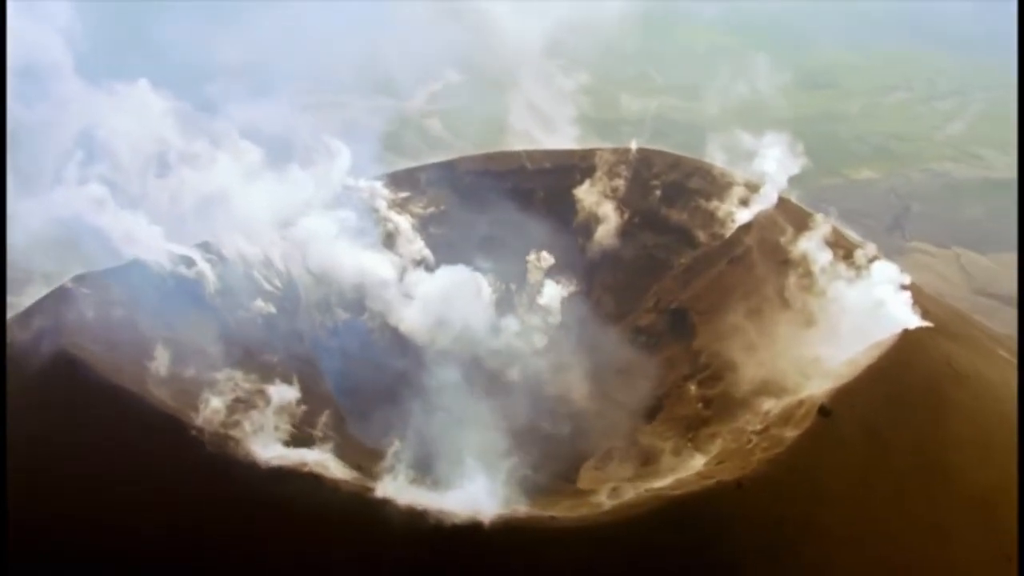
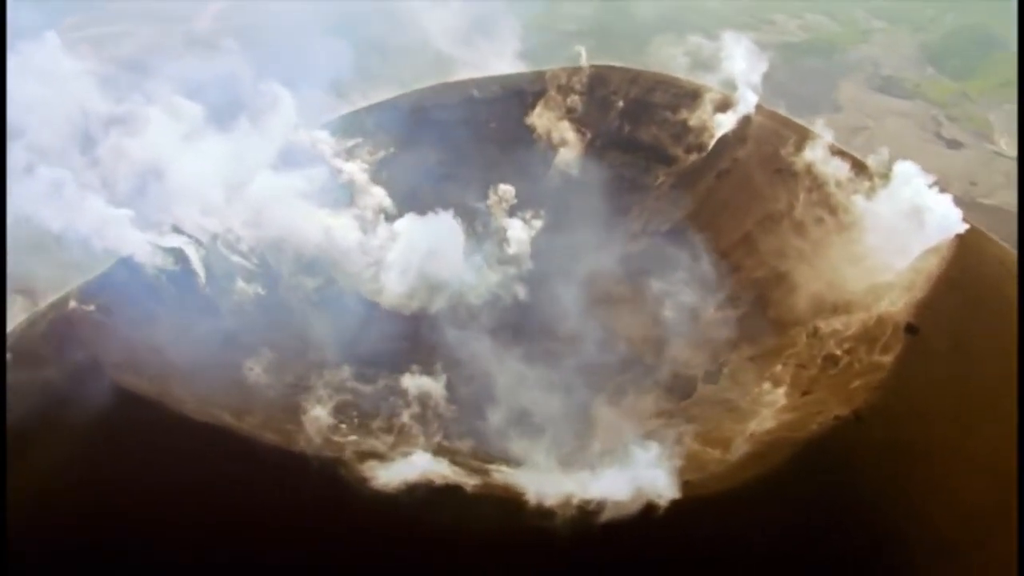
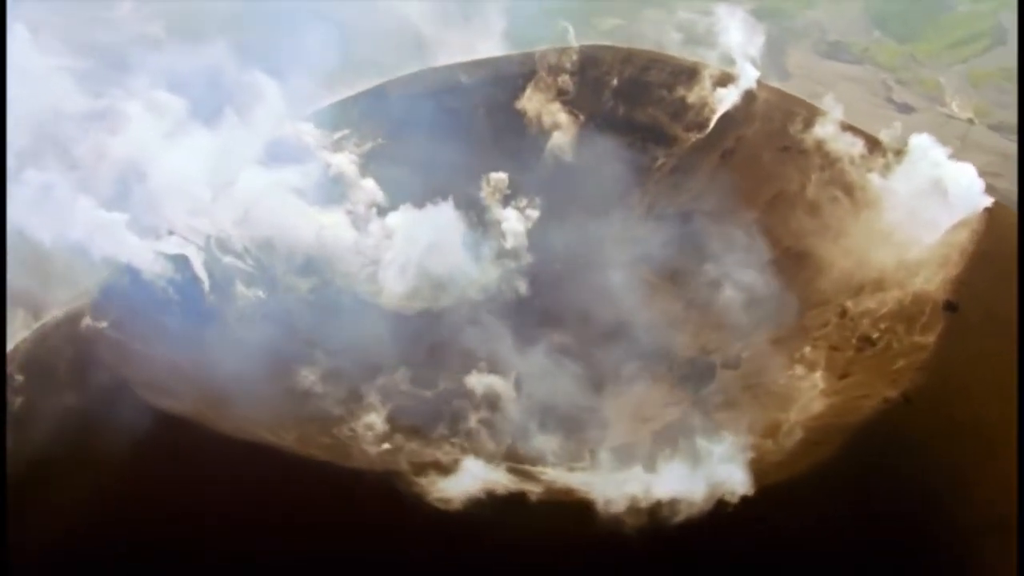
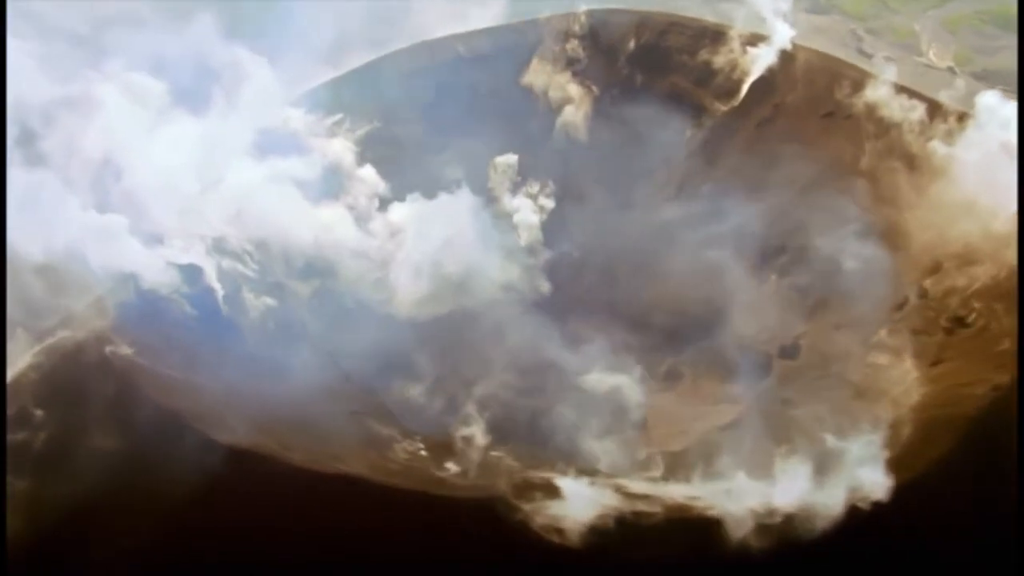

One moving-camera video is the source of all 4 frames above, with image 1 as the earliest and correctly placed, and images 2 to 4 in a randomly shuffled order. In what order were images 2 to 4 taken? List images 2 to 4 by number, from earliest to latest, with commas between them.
2, 3, 4
